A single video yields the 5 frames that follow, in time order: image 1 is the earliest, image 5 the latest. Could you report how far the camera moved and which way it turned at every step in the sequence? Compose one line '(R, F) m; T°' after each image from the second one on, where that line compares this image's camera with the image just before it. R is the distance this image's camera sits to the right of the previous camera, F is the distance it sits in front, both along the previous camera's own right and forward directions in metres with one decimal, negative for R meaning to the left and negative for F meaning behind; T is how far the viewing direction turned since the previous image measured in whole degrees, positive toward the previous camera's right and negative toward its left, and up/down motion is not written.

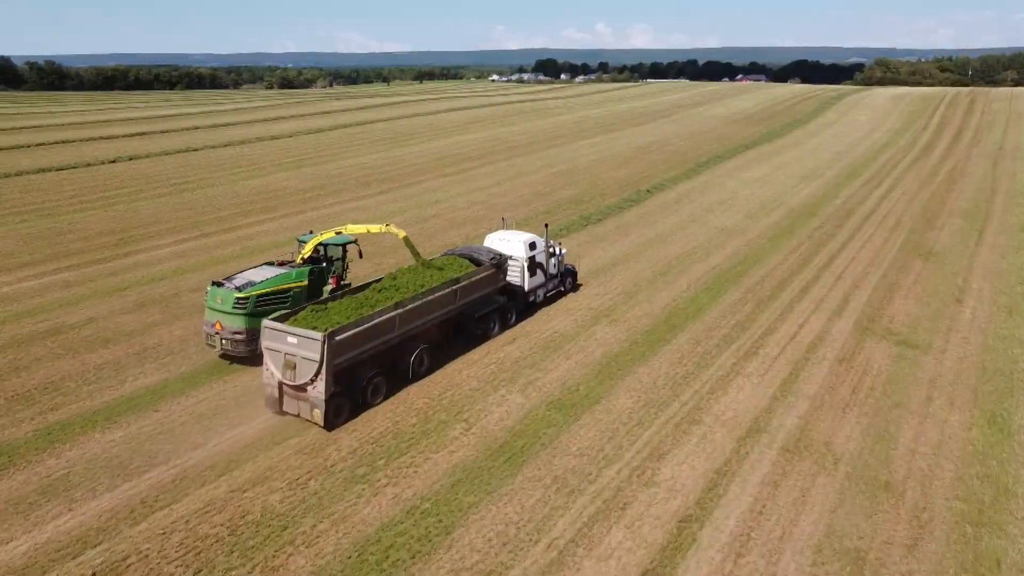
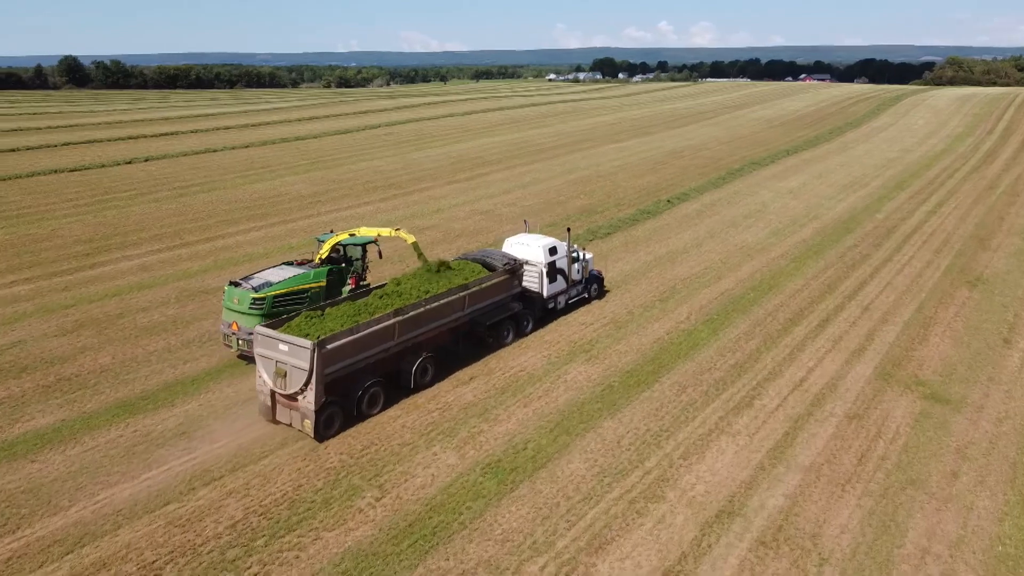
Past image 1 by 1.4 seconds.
(+1.7, +2.1) m; -4°
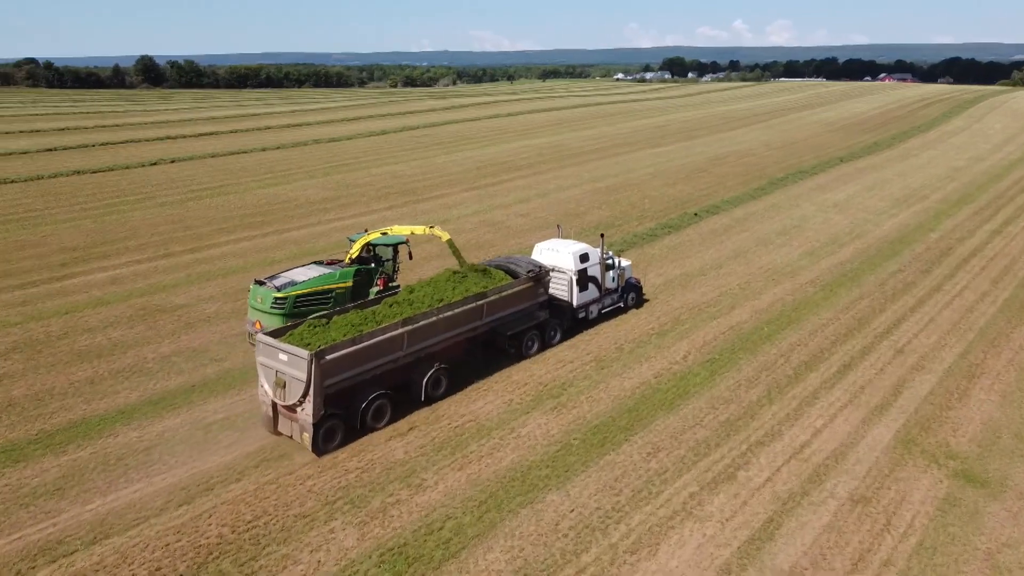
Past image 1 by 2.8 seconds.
(+1.8, +2.1) m; -5°
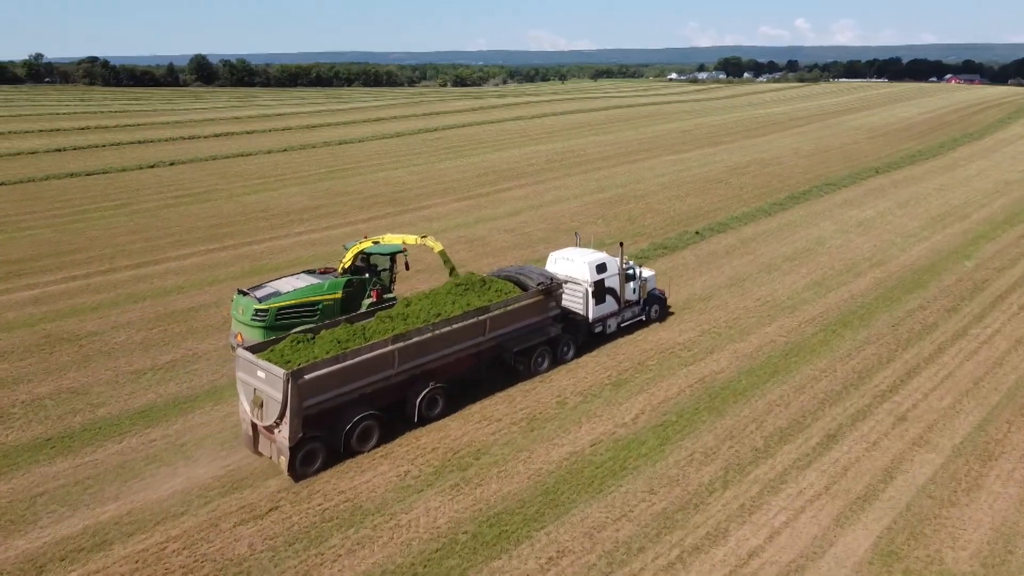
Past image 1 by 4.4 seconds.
(+2.0, +2.4) m; -4°
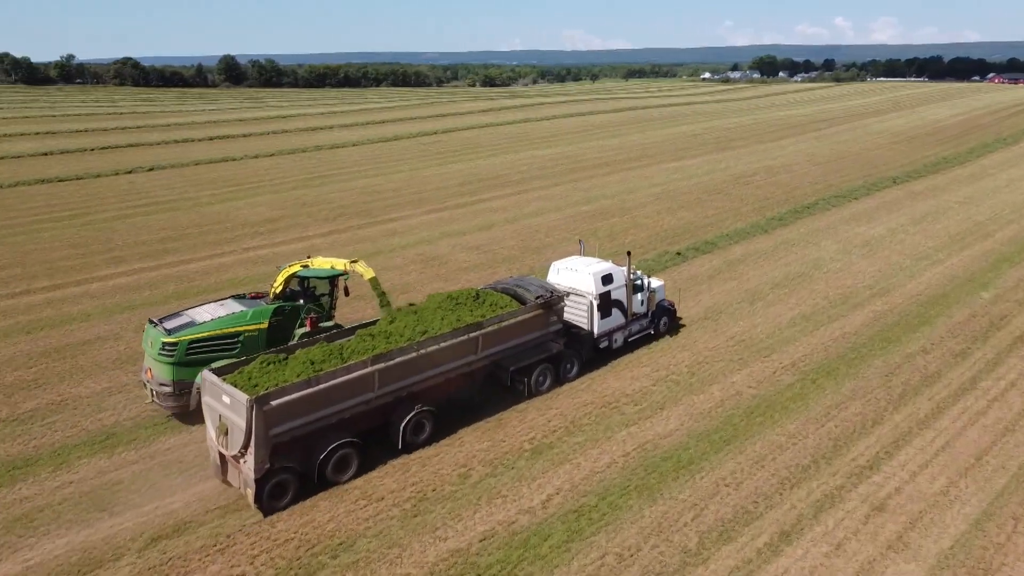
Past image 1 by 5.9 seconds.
(+1.9, +2.3) m; -2°
